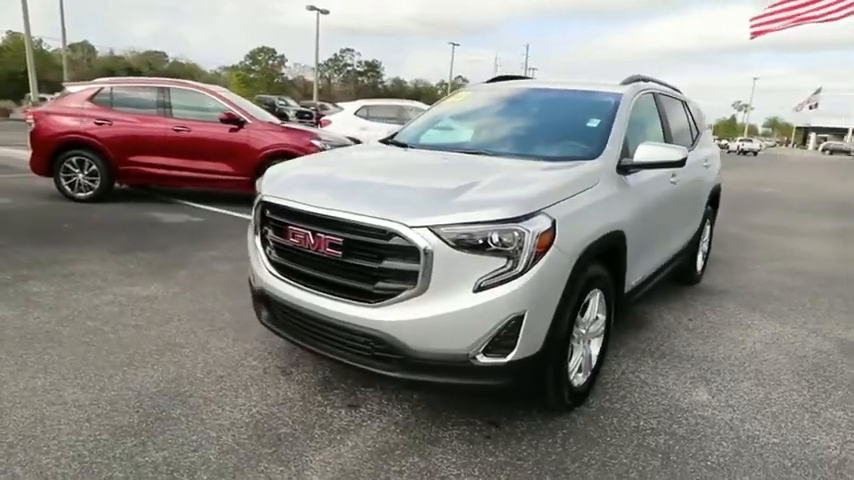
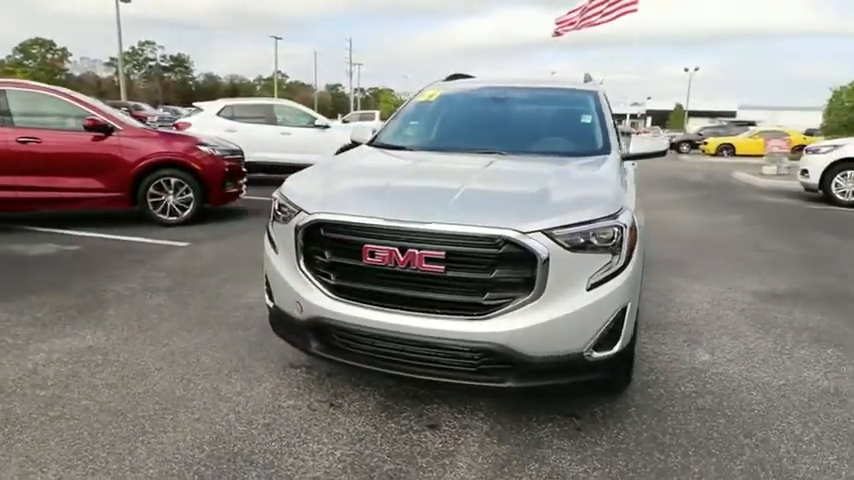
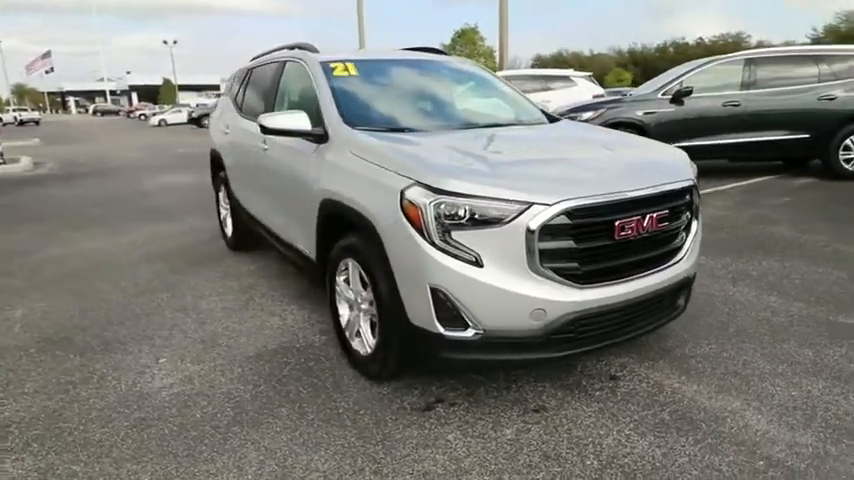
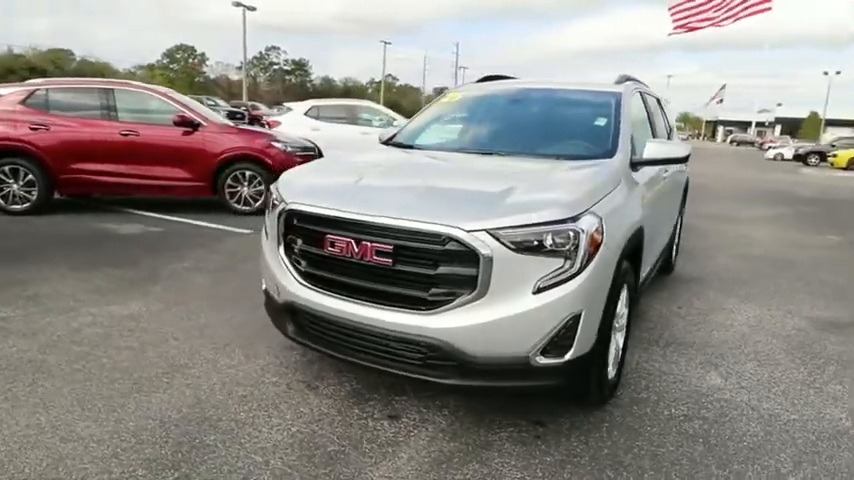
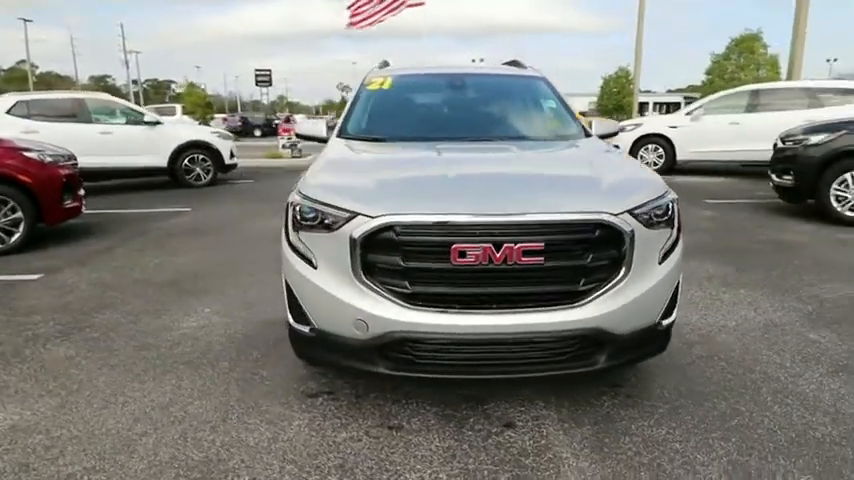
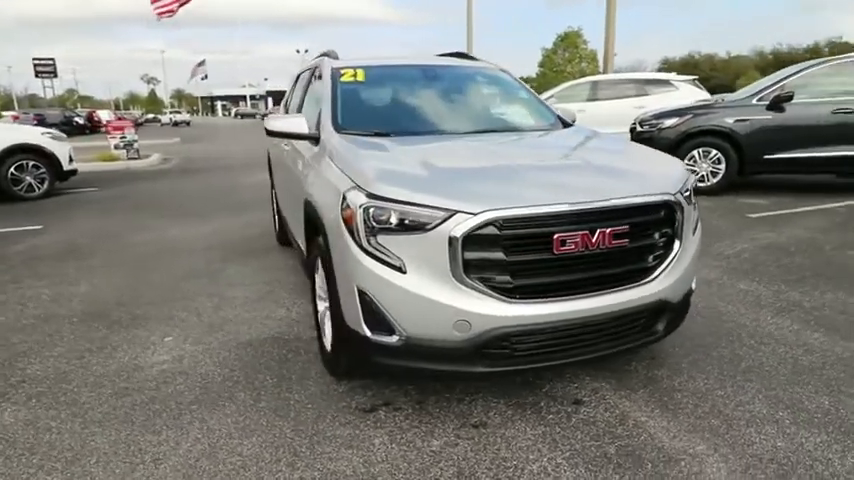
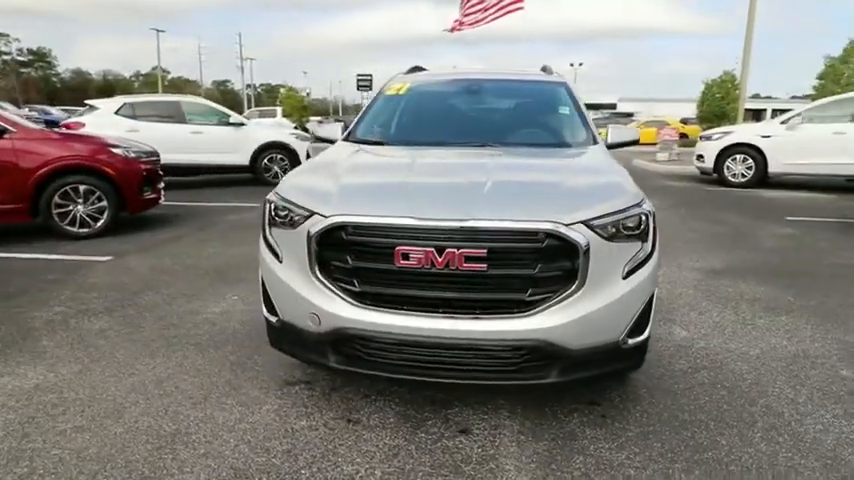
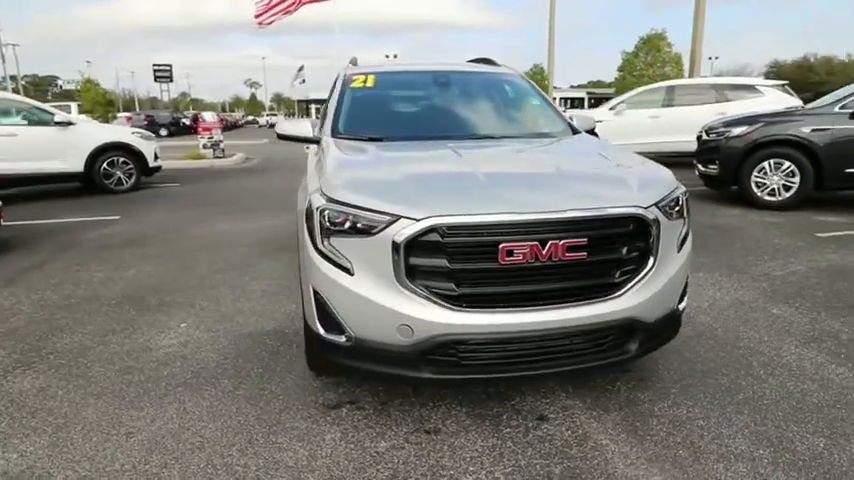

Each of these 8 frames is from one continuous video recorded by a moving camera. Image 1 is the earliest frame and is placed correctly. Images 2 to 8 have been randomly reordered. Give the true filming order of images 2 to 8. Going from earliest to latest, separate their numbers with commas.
4, 2, 7, 5, 8, 6, 3
